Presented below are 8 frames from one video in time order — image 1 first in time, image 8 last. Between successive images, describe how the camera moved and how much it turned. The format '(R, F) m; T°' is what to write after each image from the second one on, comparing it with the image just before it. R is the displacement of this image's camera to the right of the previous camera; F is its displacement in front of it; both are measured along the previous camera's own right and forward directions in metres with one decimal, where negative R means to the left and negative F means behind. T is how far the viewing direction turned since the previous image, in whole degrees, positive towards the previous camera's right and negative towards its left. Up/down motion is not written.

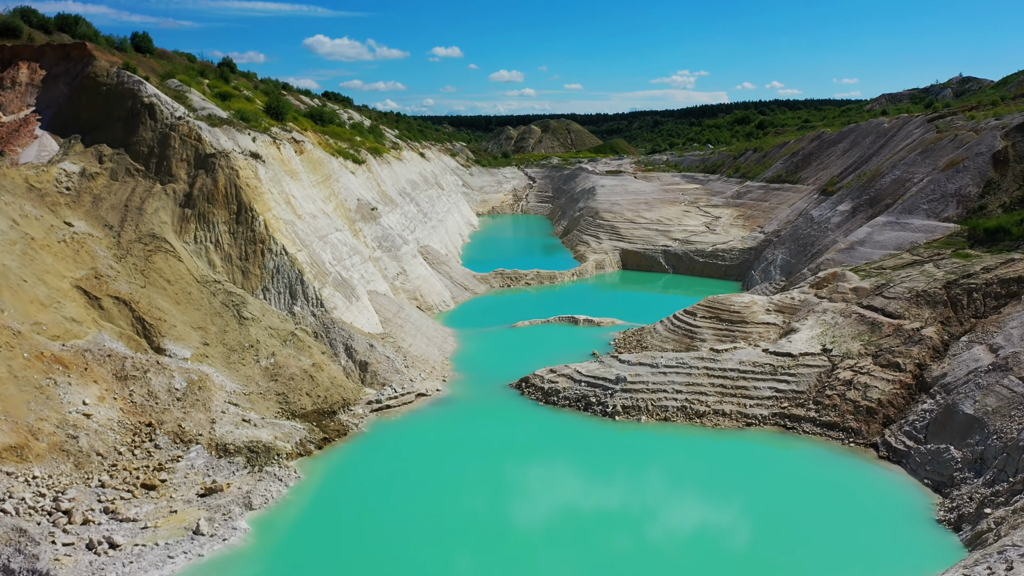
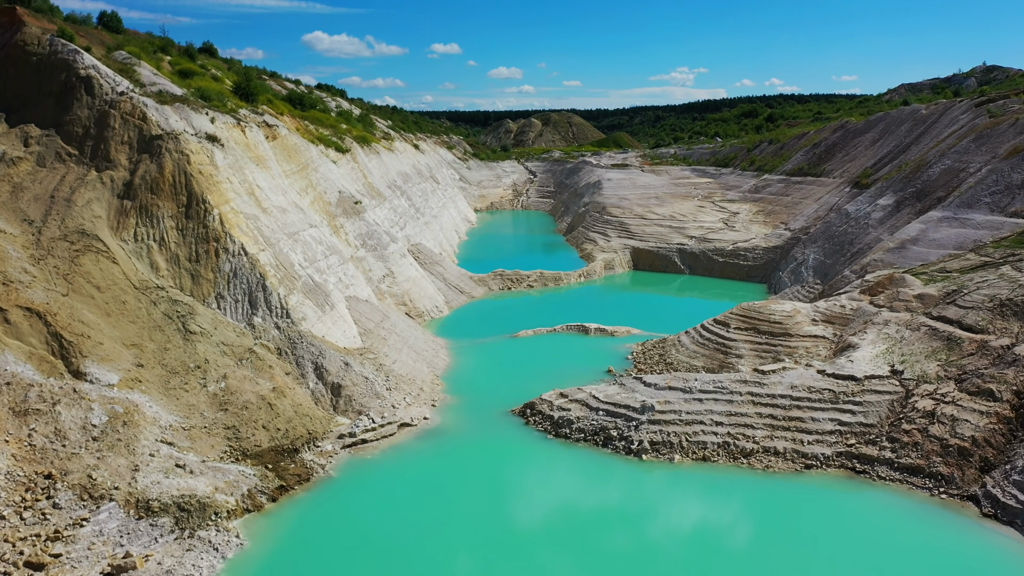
(-0.1, +2.9) m; 0°
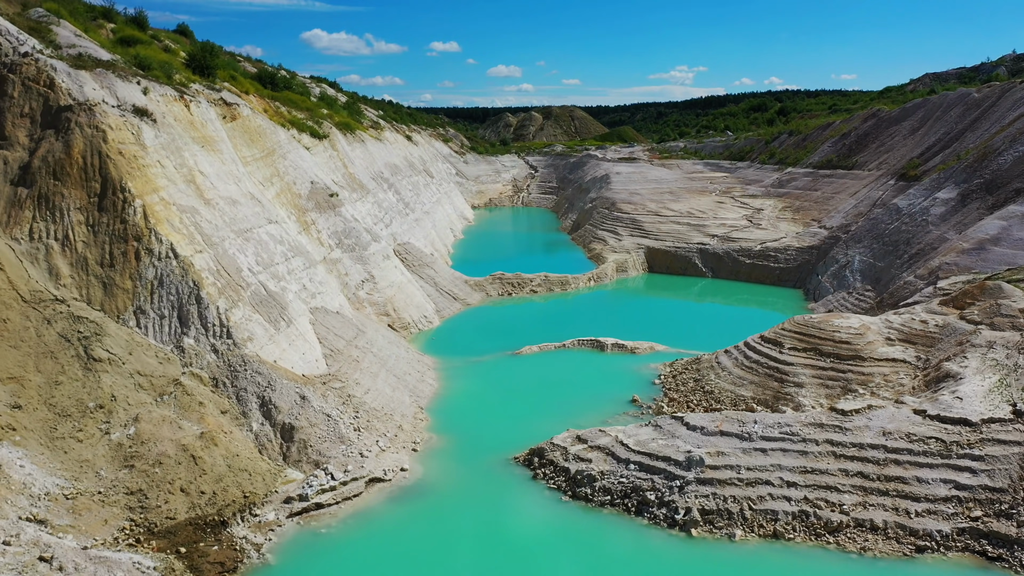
(-0.1, +3.3) m; 0°
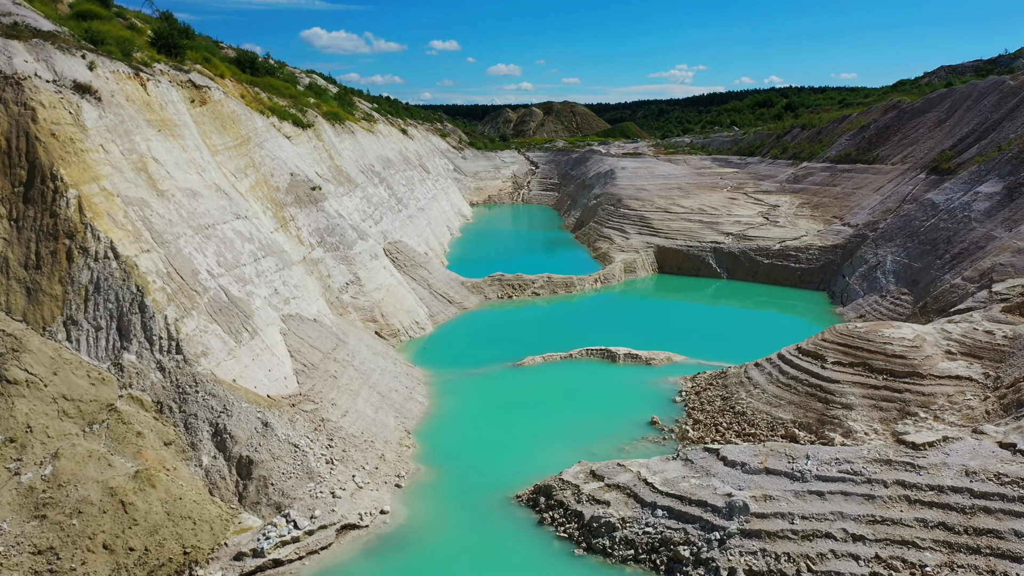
(0.0, +1.9) m; 0°
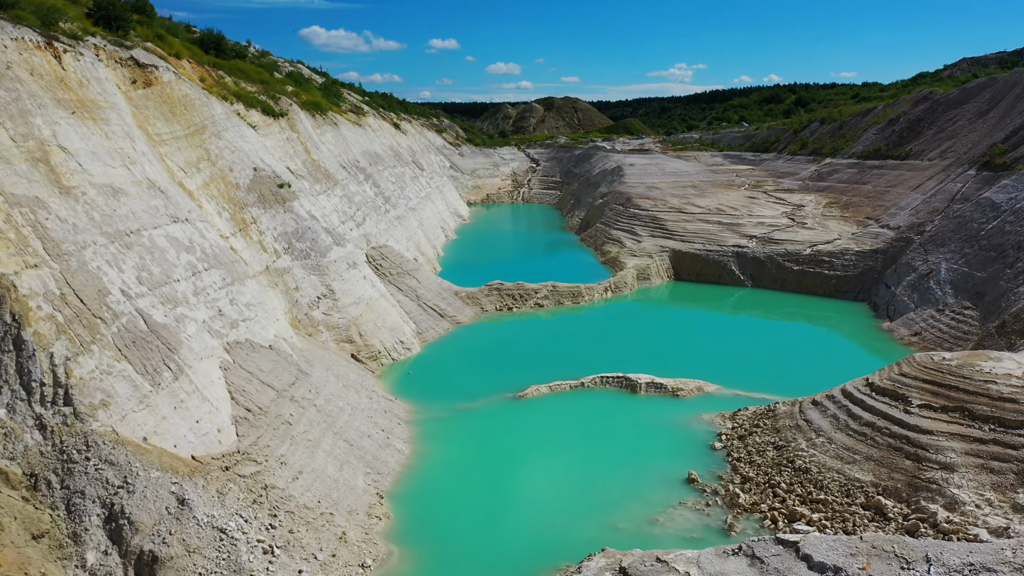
(0.0, +2.6) m; 0°
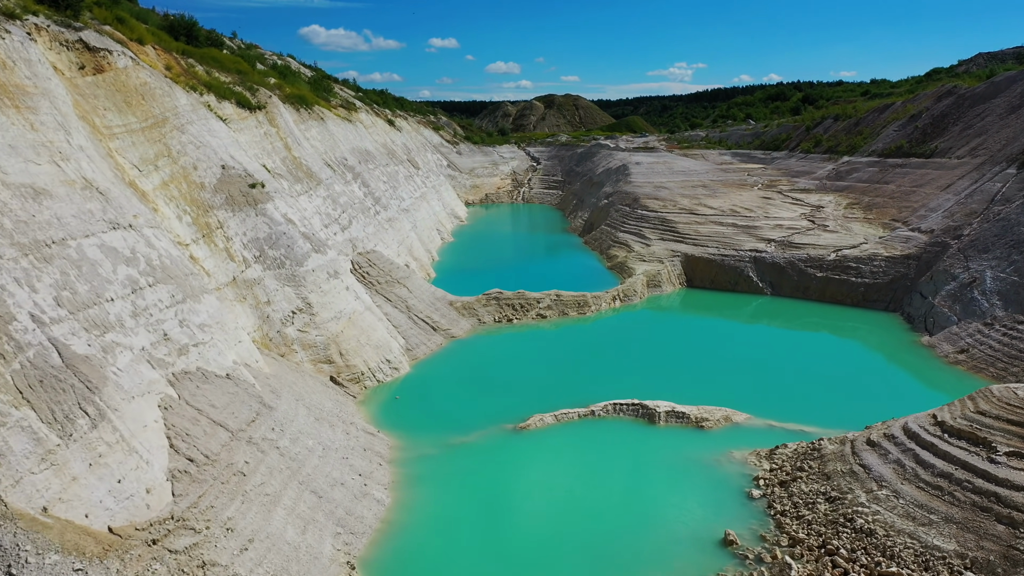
(0.0, +1.7) m; 0°
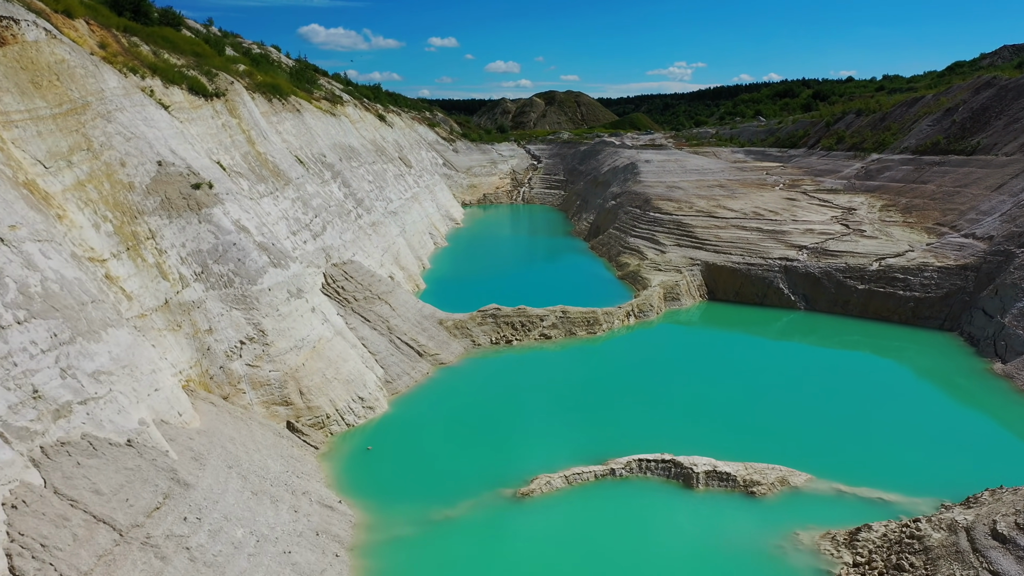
(0.0, +2.4) m; 0°
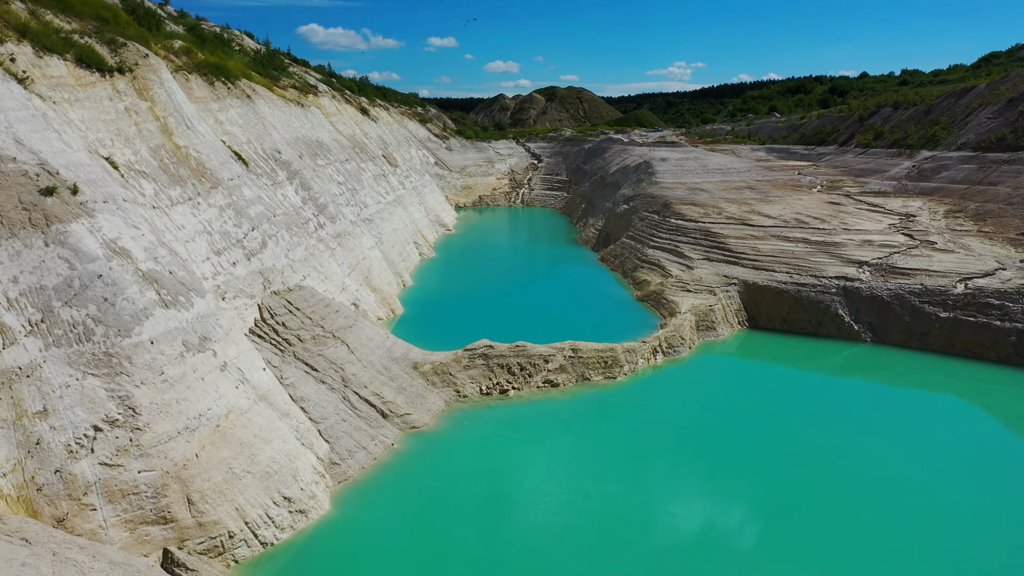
(0.0, +3.5) m; 0°
